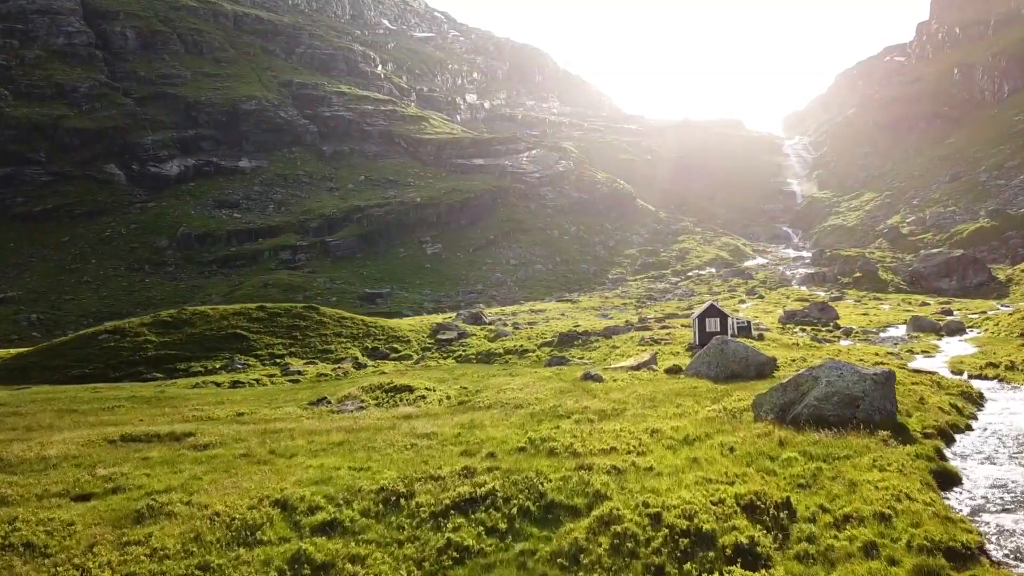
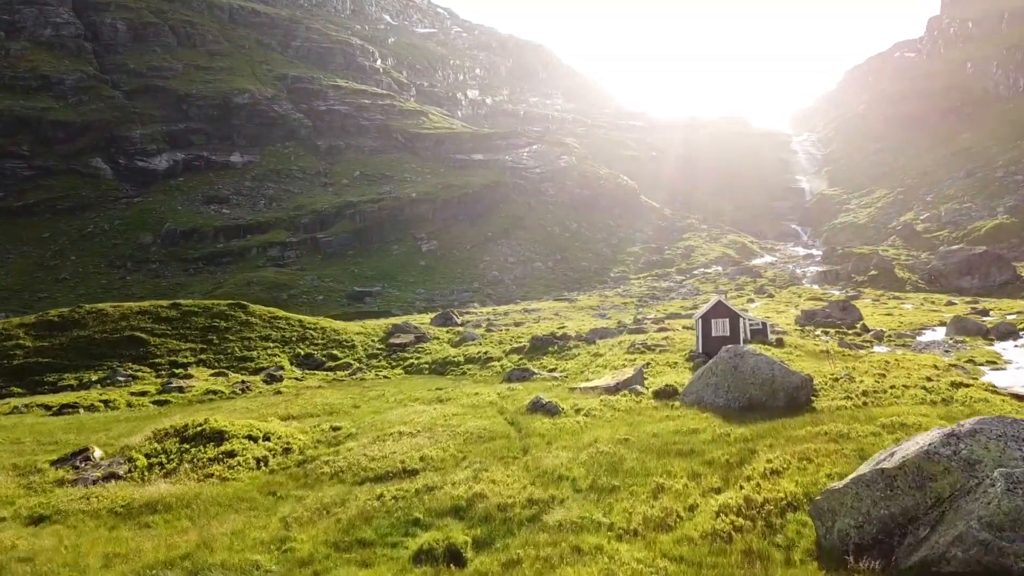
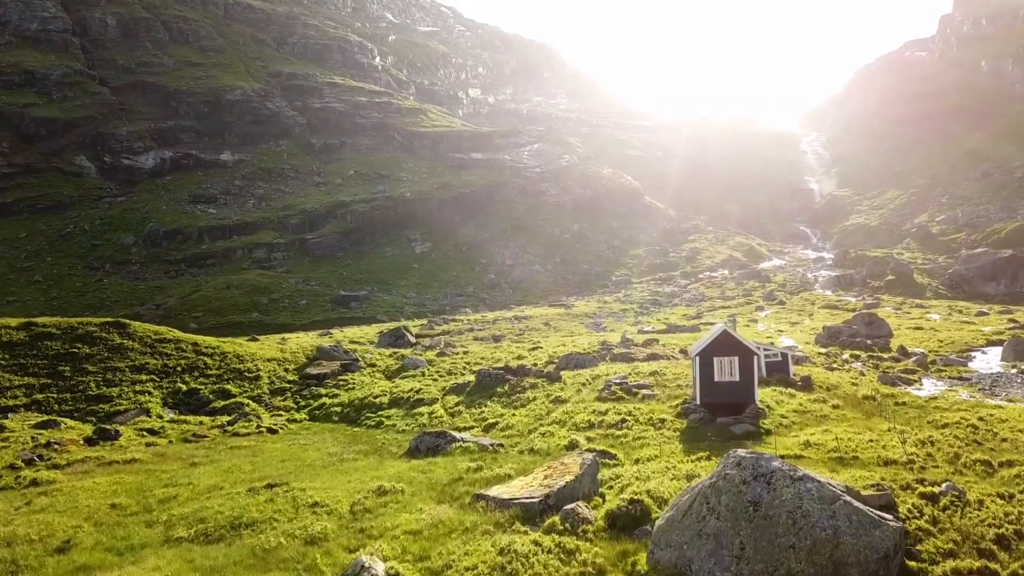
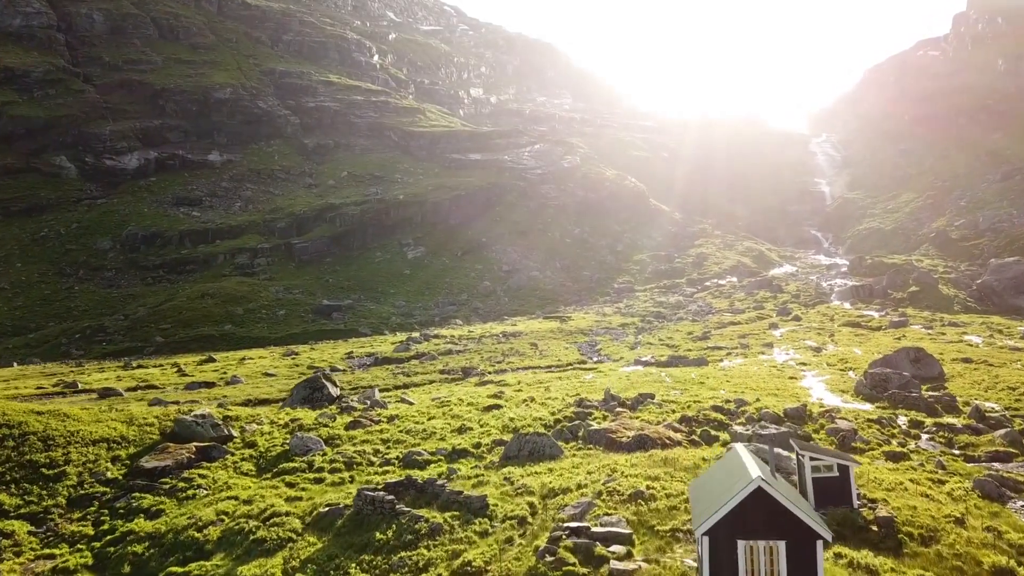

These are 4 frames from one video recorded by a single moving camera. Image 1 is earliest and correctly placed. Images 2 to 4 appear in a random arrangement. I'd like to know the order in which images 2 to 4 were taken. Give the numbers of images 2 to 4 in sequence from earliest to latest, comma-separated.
2, 3, 4
